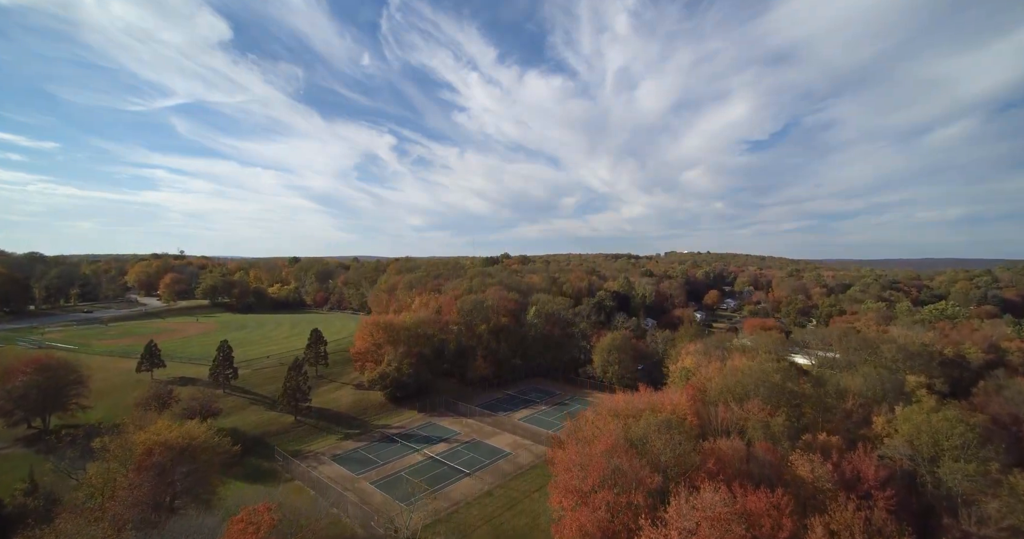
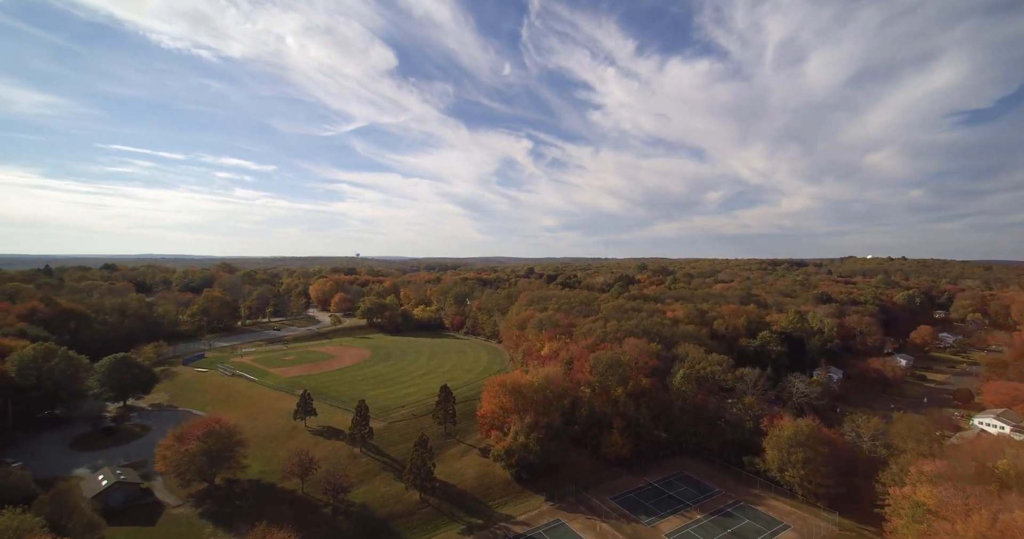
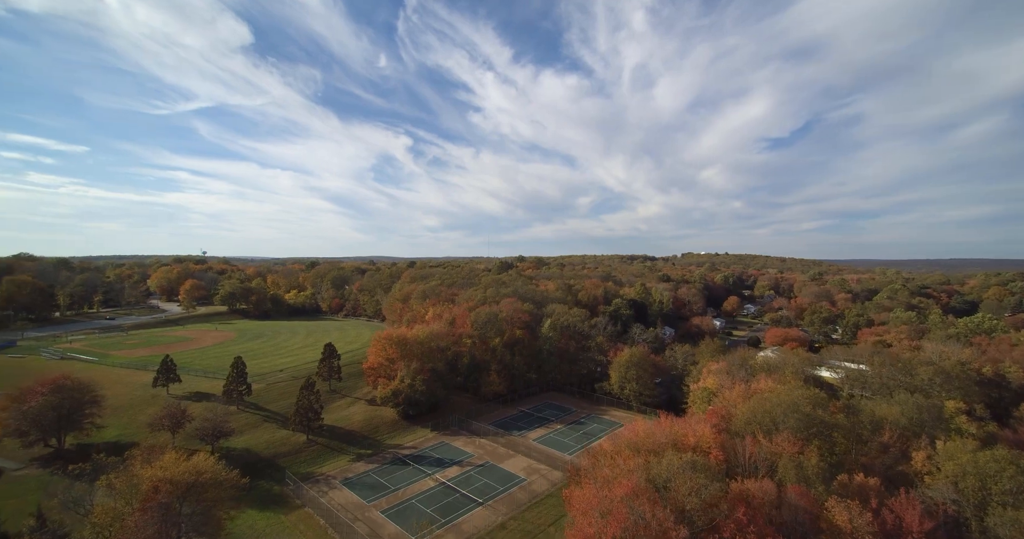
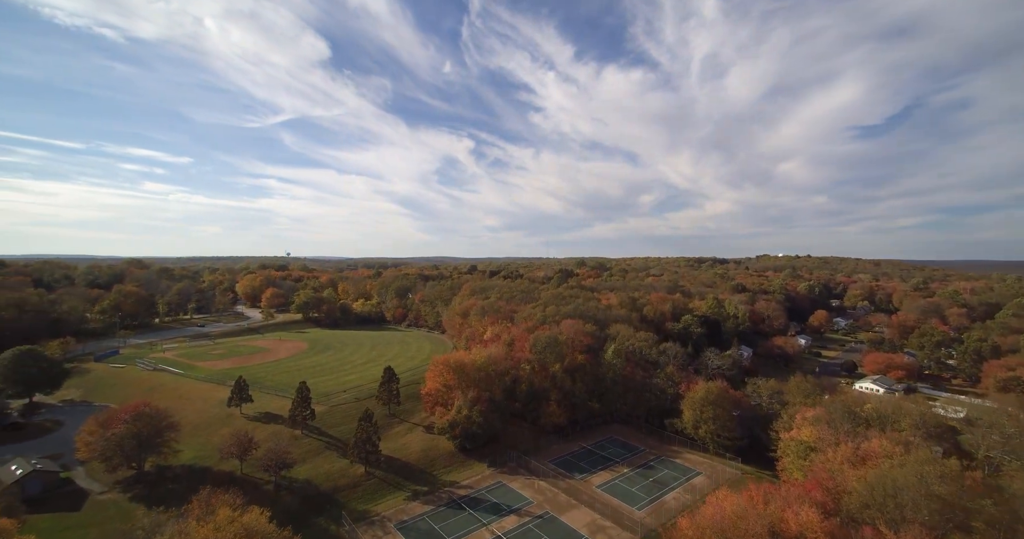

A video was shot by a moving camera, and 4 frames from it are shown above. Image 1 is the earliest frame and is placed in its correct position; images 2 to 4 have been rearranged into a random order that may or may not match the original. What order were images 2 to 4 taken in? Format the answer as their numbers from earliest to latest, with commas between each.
3, 4, 2
